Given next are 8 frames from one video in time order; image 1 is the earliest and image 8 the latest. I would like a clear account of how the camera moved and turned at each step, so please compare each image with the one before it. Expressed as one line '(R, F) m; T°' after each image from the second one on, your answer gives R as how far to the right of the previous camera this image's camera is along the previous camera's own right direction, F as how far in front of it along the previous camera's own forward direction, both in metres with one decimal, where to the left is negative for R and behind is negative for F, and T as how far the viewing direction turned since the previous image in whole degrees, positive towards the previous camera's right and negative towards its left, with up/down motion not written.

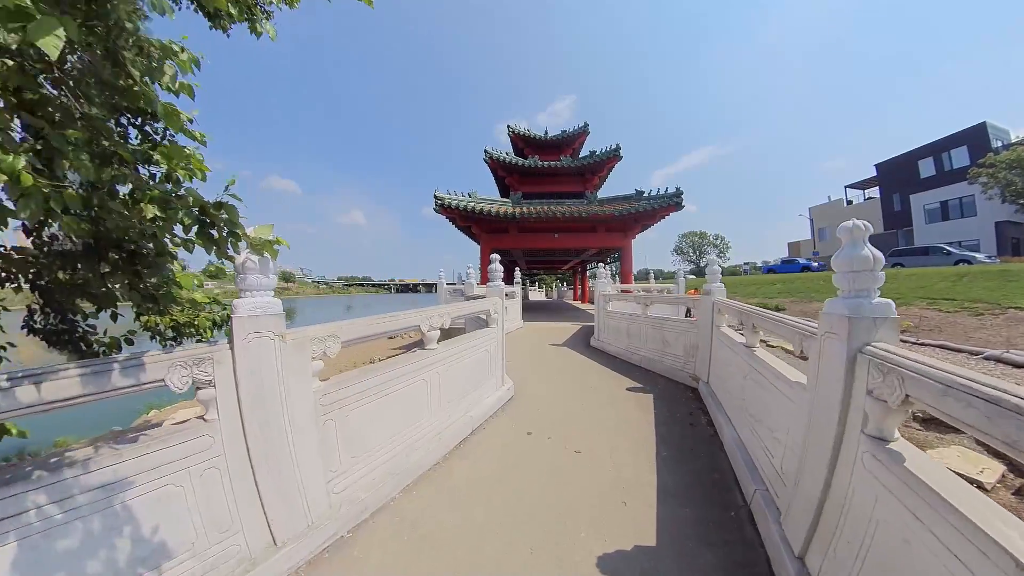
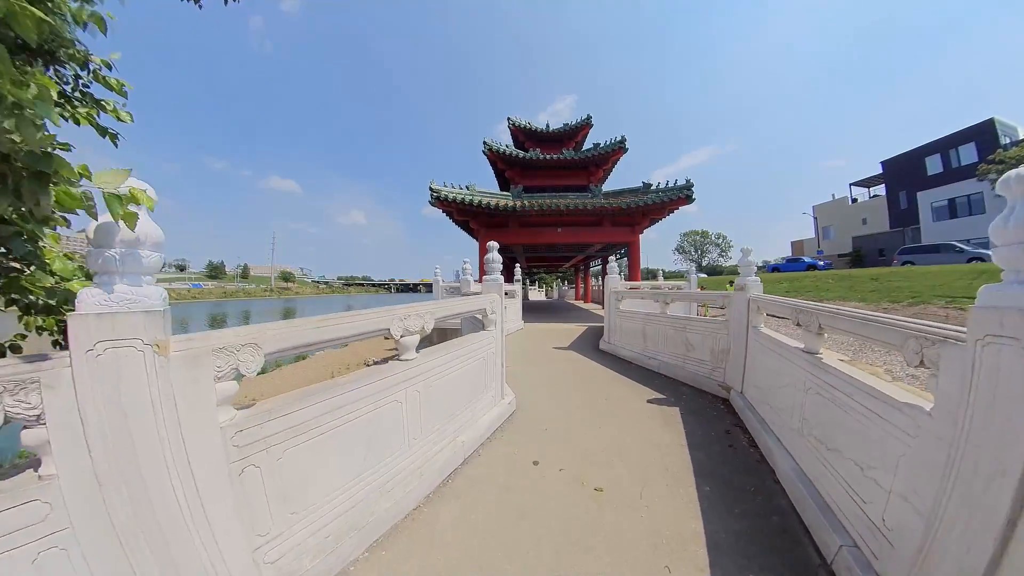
(0.0, +0.8) m; 0°
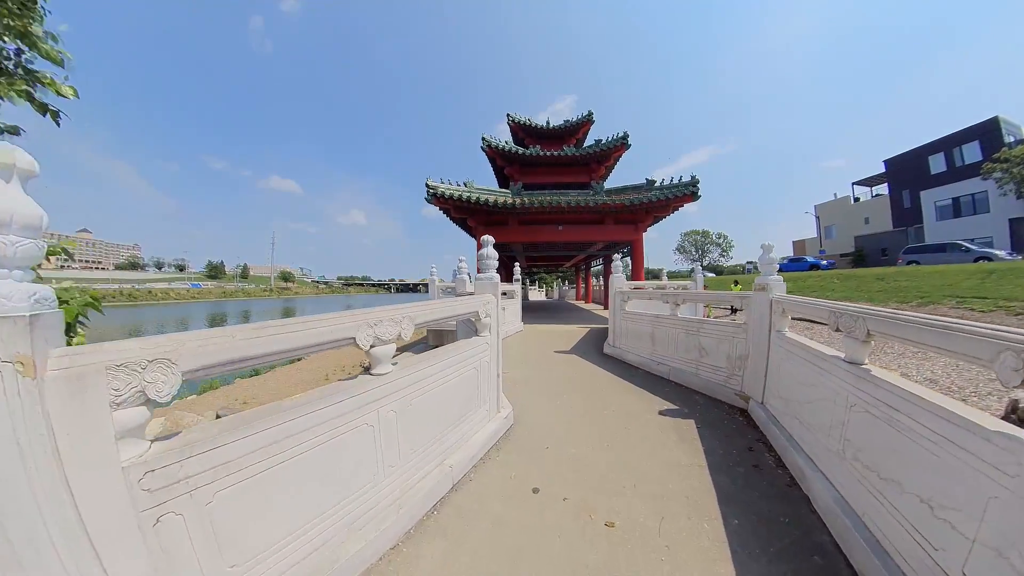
(+0.1, +0.4) m; 0°
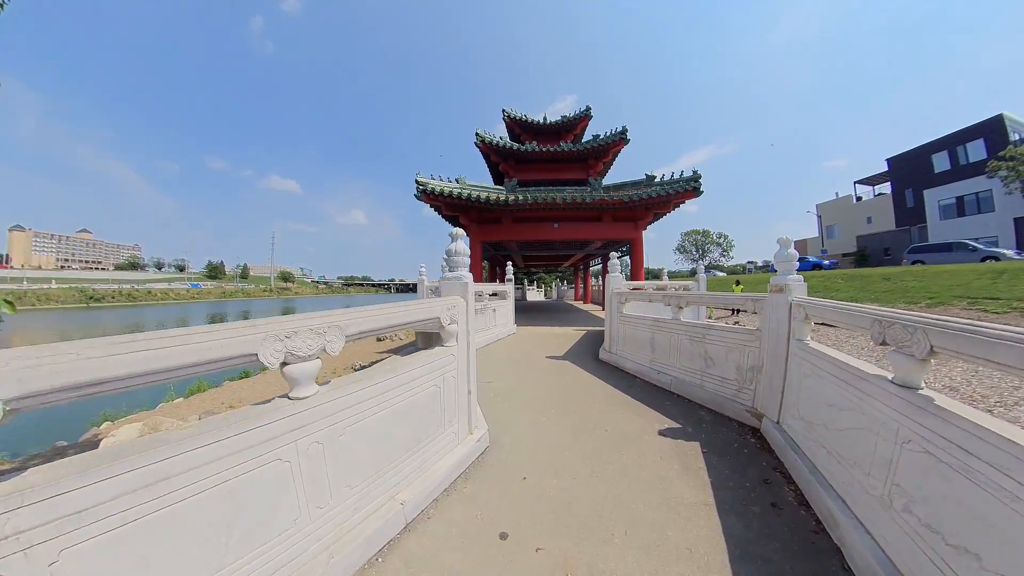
(+0.6, +0.6) m; 0°
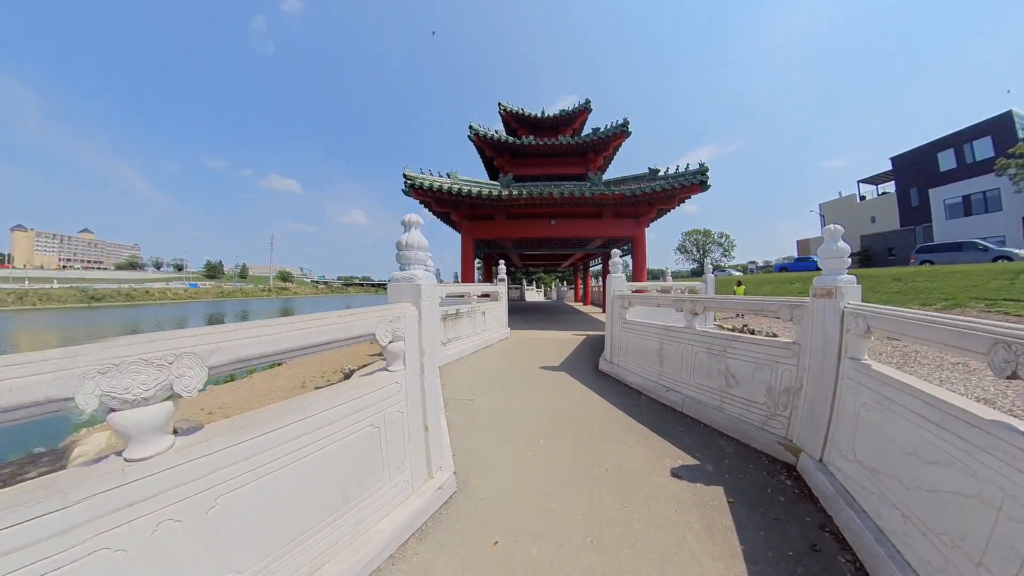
(+0.5, +0.7) m; 0°
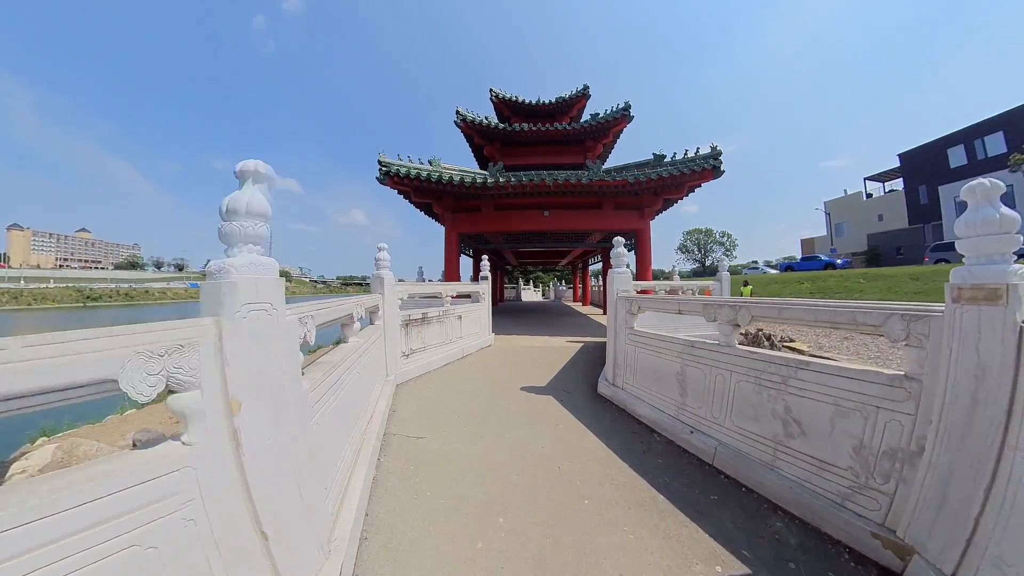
(+0.8, +1.1) m; 0°
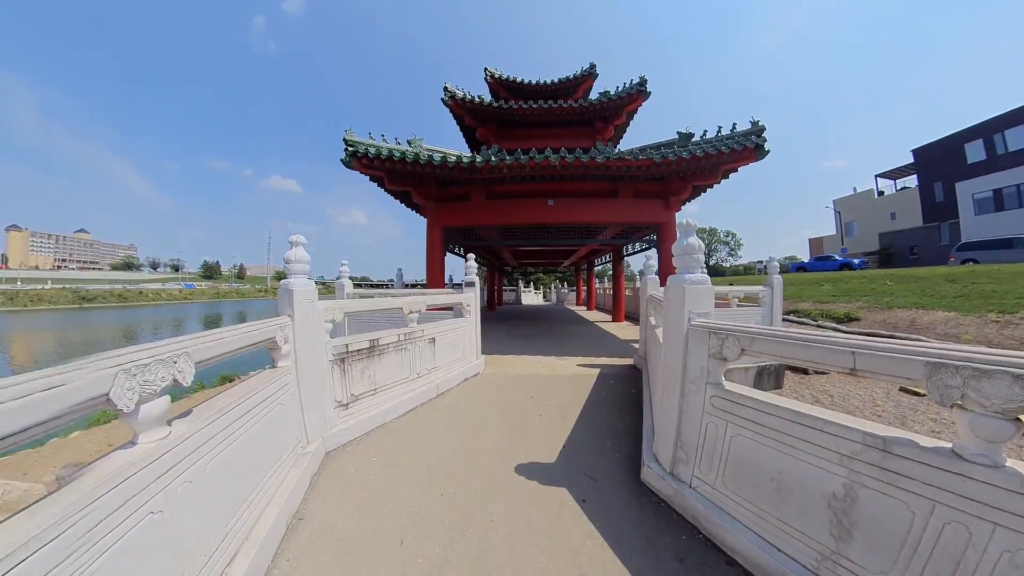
(+0.2, +1.5) m; 0°
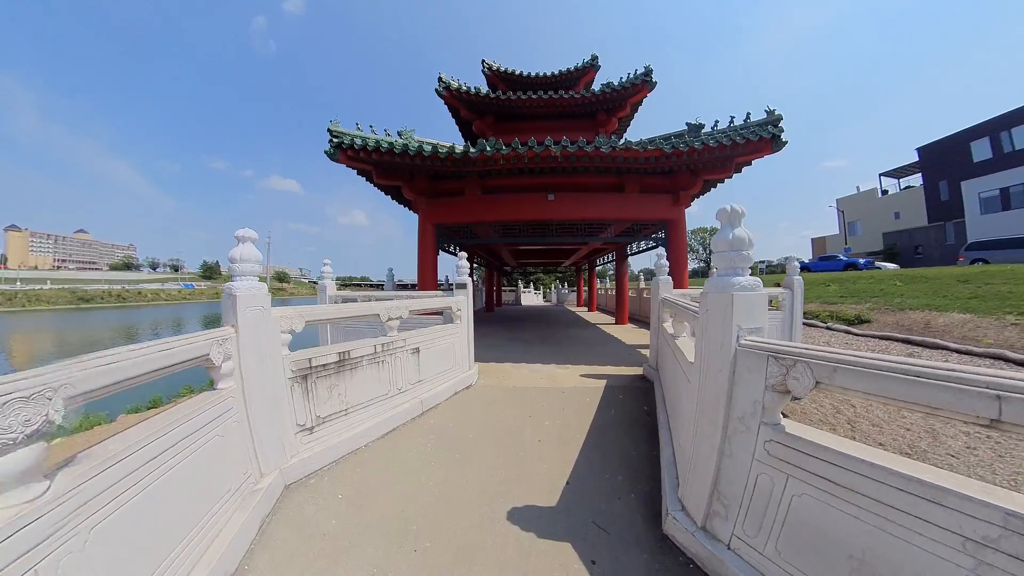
(+0.1, +0.5) m; 0°
